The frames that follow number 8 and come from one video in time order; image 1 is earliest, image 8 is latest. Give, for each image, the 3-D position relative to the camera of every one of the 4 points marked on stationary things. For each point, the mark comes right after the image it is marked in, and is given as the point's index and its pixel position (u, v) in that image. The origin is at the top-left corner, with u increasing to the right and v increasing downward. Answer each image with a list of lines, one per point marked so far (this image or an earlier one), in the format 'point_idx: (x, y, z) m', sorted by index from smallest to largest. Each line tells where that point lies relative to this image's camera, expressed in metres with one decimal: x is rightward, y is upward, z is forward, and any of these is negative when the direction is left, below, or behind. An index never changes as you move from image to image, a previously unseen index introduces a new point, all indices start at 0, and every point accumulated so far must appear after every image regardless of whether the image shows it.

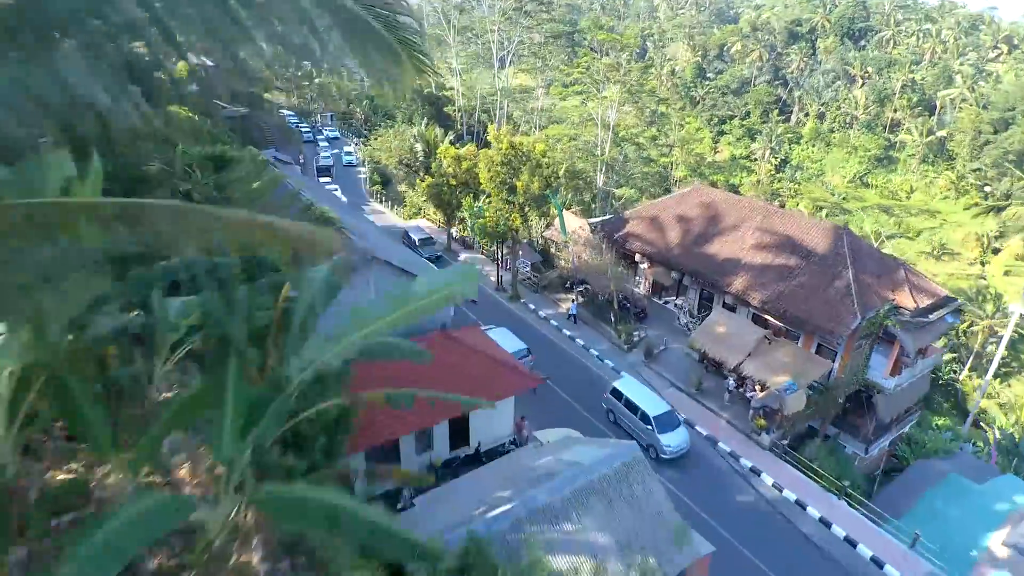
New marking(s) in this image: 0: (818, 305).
0: (+8.8, -0.5, +19.2) m
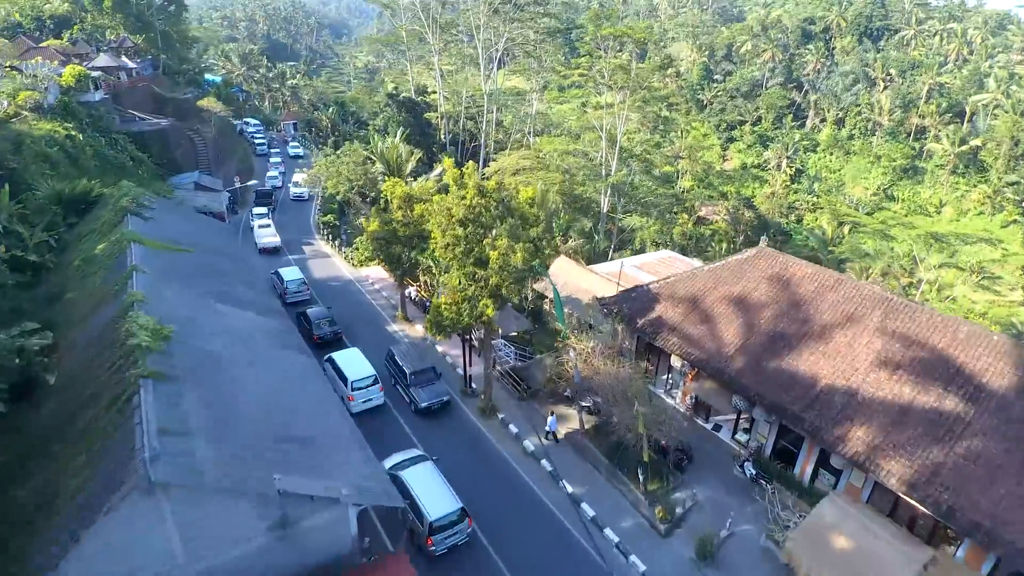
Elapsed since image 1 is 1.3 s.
0: (+8.2, -3.5, +10.8) m
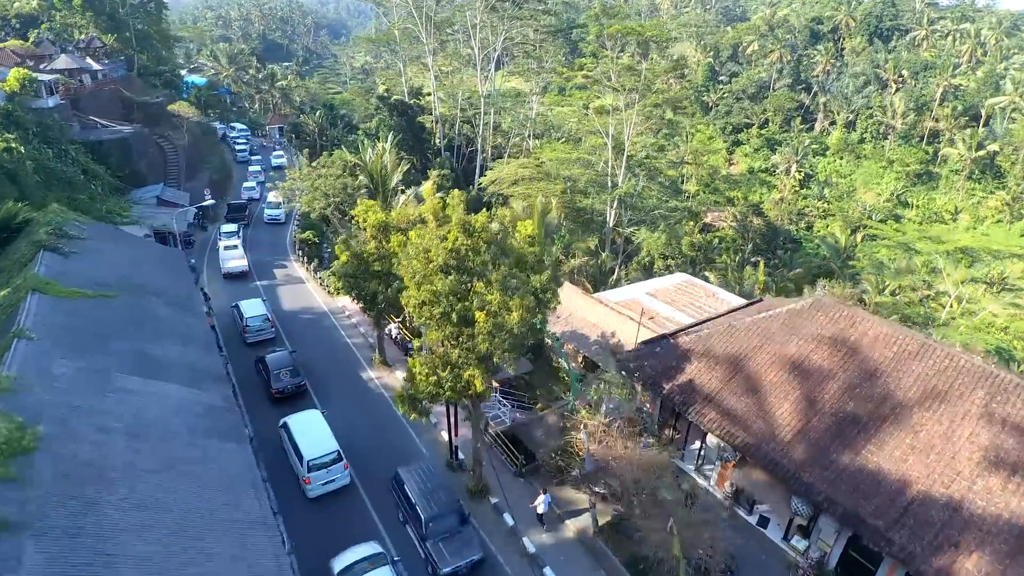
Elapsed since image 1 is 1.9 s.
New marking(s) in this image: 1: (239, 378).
0: (+8.1, -4.6, +7.6) m
1: (-7.9, -2.6, +19.0) m
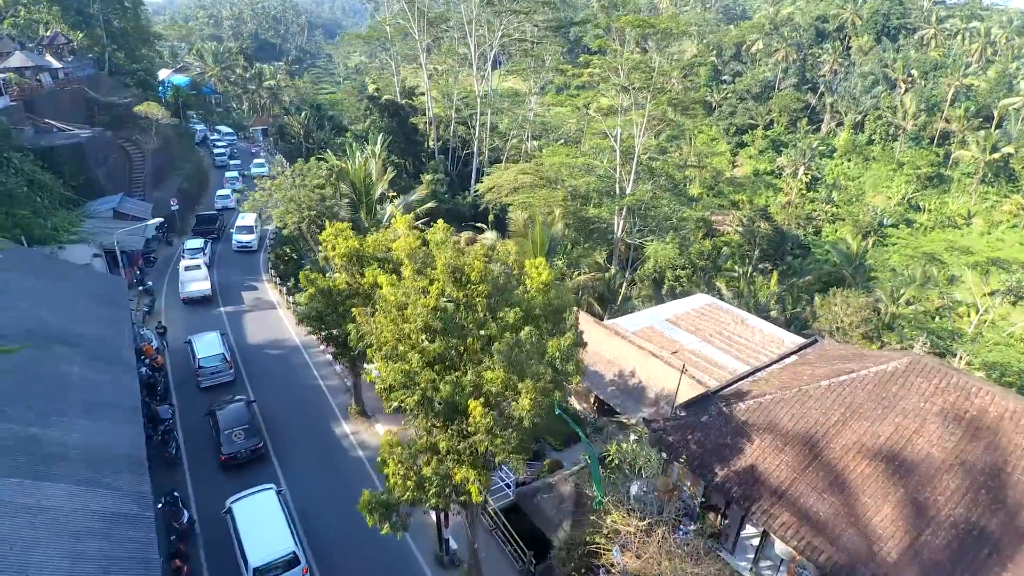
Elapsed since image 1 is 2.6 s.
0: (+8.2, -5.5, +4.5) m
1: (-7.8, -3.5, +15.9) m
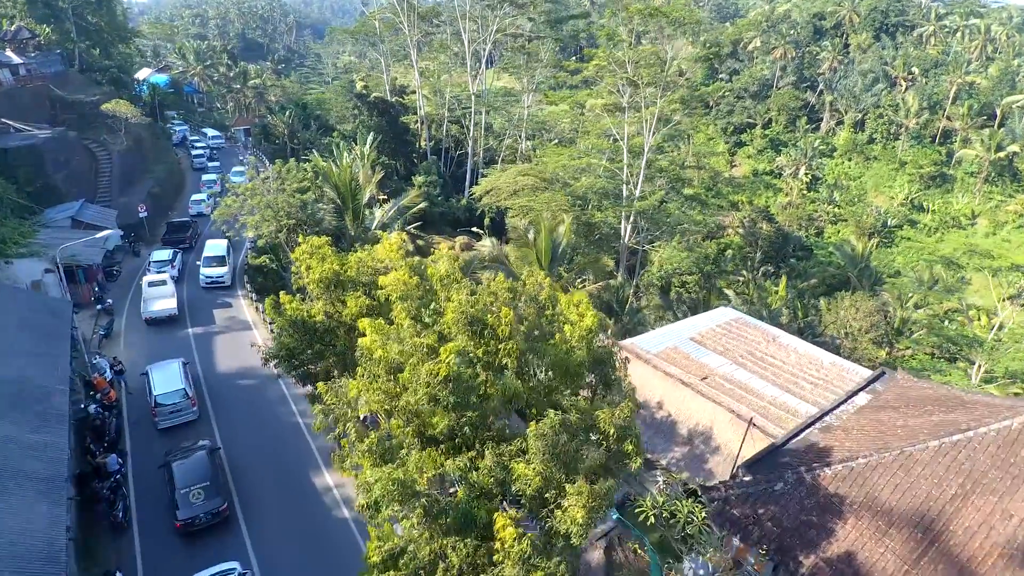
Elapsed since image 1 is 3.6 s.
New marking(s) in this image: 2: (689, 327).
0: (+8.6, -5.9, +2.2) m
1: (-7.6, -4.0, +13.3) m
2: (+5.5, -1.2, +20.3) m
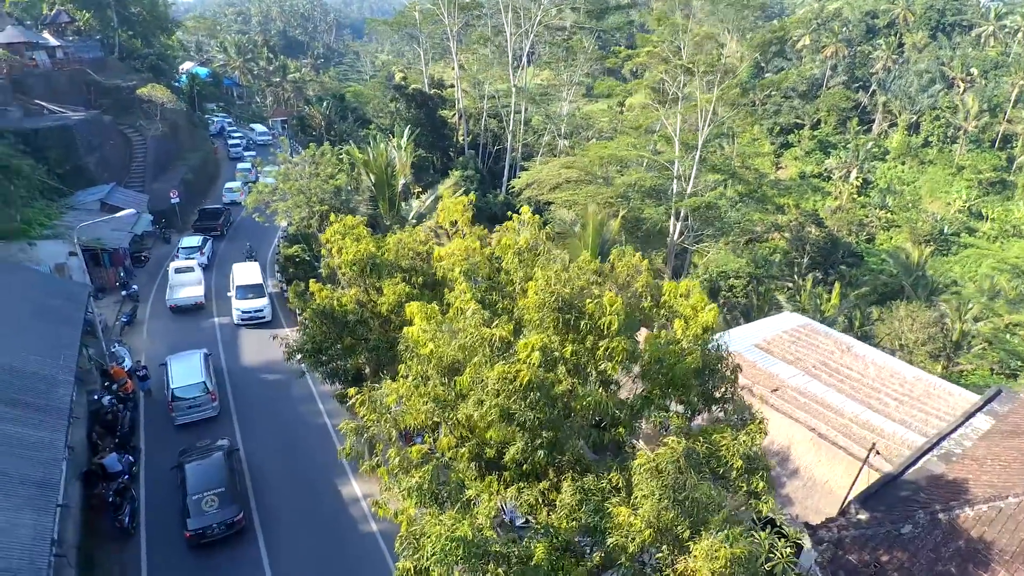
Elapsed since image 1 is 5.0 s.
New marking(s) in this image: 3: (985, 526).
0: (+8.9, -6.0, +0.2) m
1: (-6.7, -3.7, +12.1) m
2: (+6.7, -1.3, +18.4) m
3: (+5.1, -2.6, +7.1) m
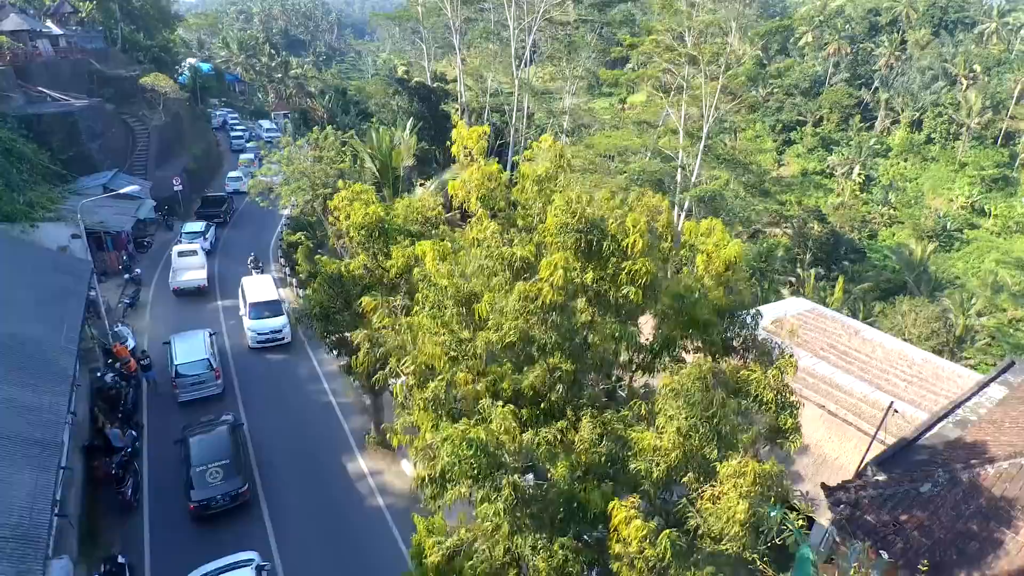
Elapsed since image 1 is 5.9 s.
0: (+9.0, -5.5, +0.1) m
1: (-6.6, -3.2, +12.0) m
2: (+6.9, -0.8, +18.3) m
3: (+5.2, -2.1, +7.0) m
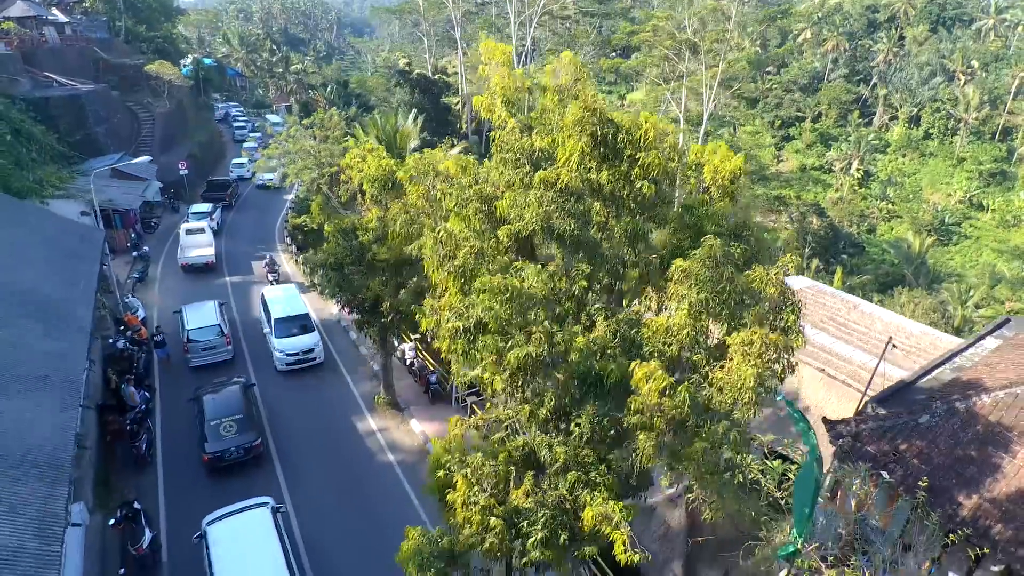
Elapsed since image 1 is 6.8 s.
0: (+9.2, -4.8, +0.3) m
1: (-6.4, -2.5, +12.2) m
2: (+7.0, -0.1, +18.6) m
3: (+5.4, -1.4, +7.3) m
